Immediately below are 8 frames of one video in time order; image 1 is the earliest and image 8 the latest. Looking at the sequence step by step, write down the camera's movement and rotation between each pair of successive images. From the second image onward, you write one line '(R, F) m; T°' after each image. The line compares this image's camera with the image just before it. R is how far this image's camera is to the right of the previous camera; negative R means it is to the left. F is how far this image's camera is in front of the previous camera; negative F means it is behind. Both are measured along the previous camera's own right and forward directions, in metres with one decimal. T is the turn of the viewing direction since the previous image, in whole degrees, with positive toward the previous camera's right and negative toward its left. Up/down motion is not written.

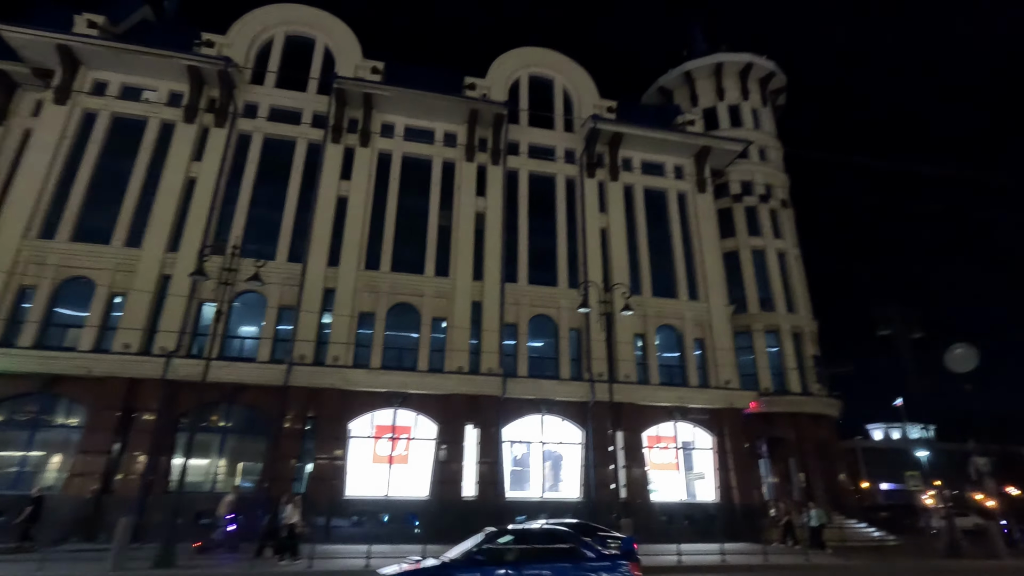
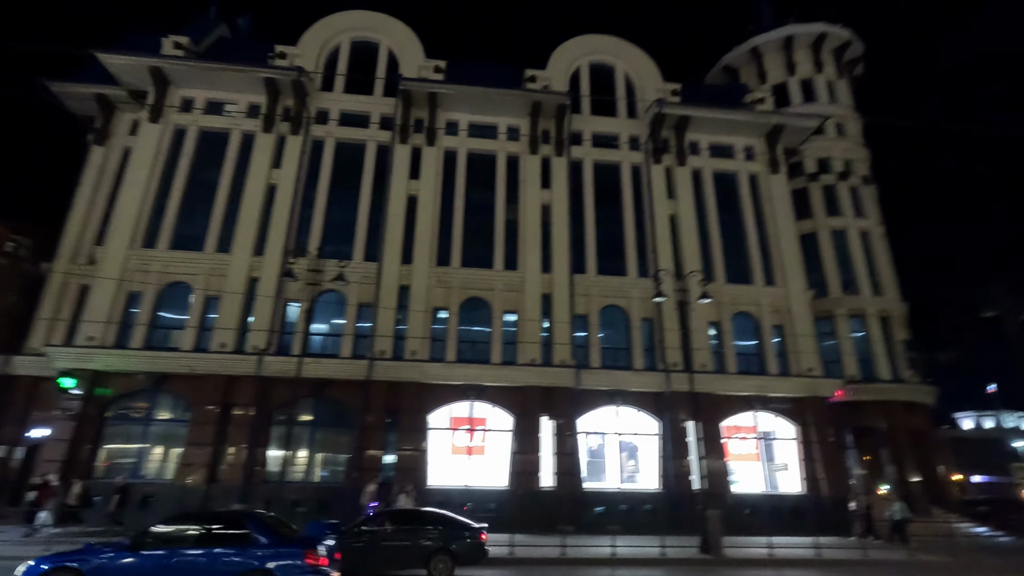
(-0.7, -0.1) m; -6°
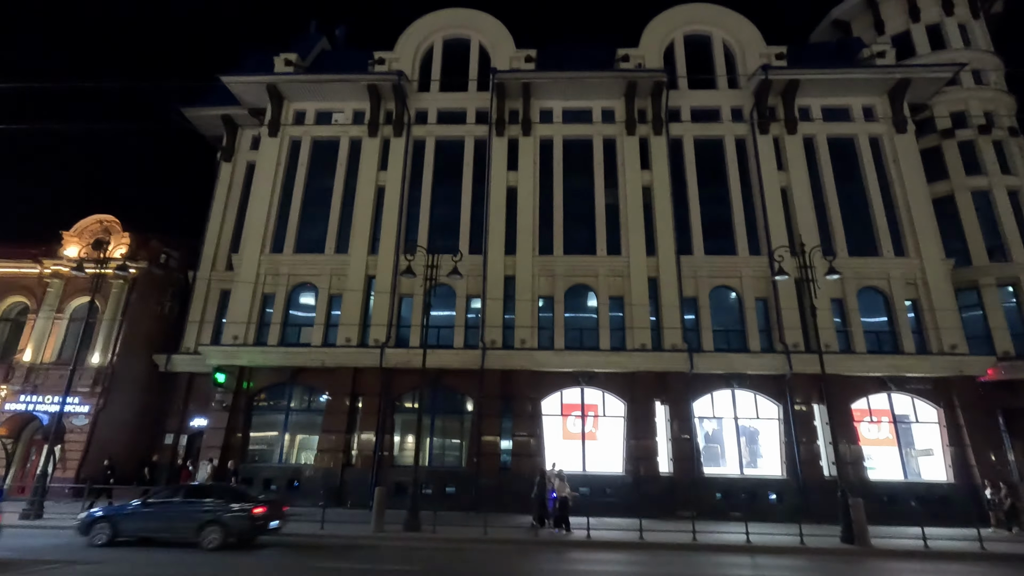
(-1.1, -0.2) m; -9°
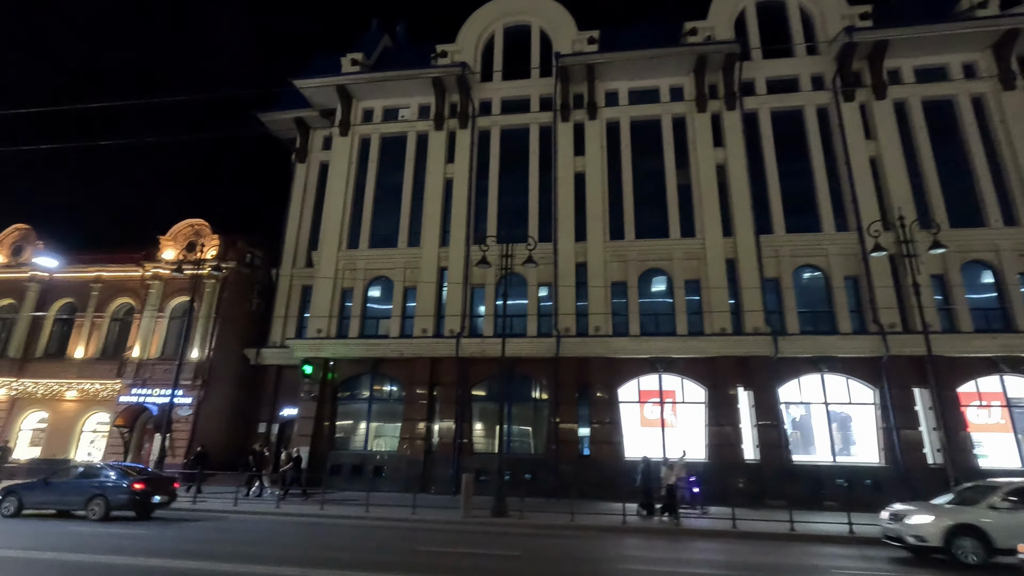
(-0.7, 0.0) m; -6°
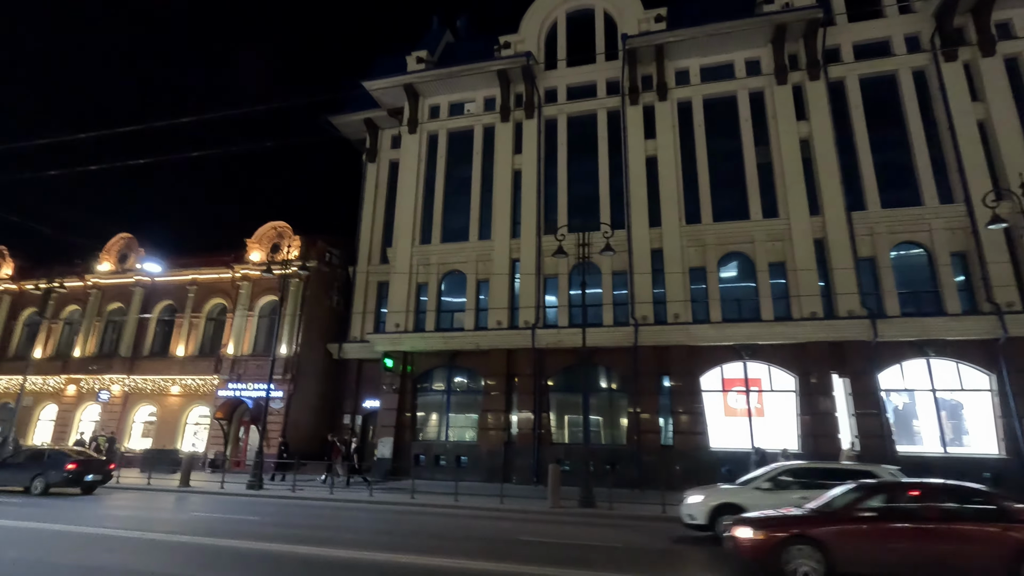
(-0.7, +0.1) m; -6°
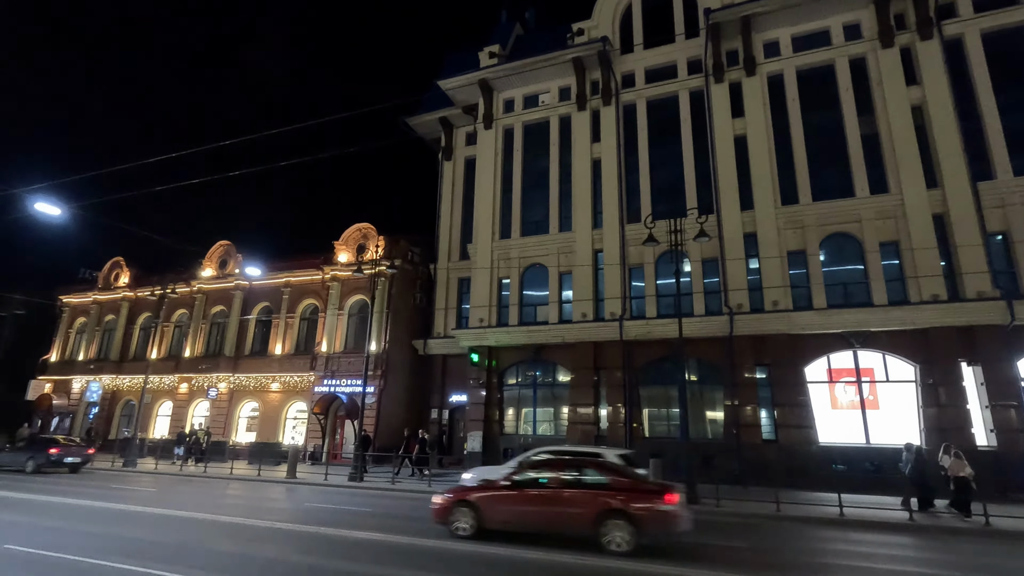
(-0.9, +0.2) m; -7°
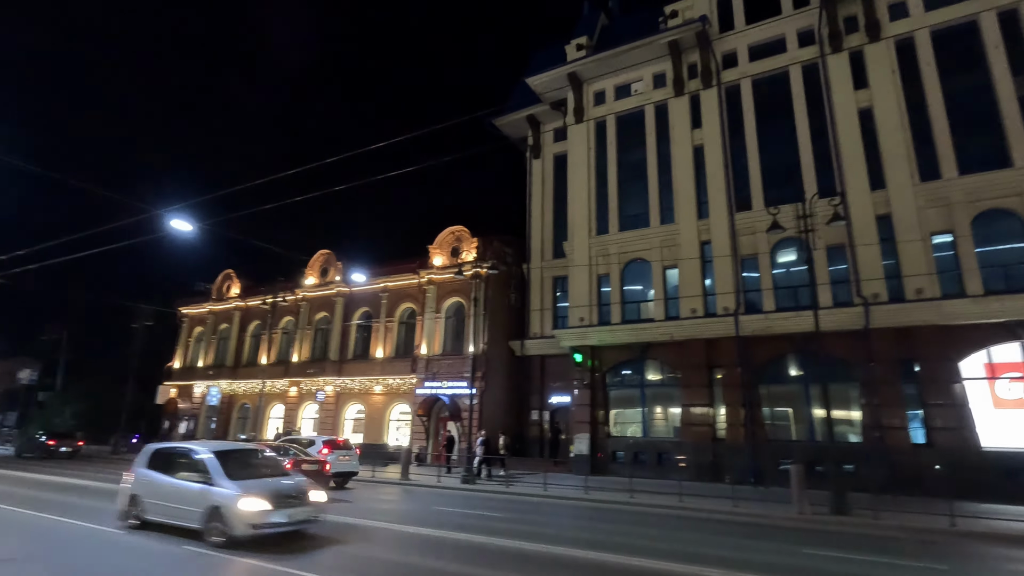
(-1.4, +0.5) m; -7°
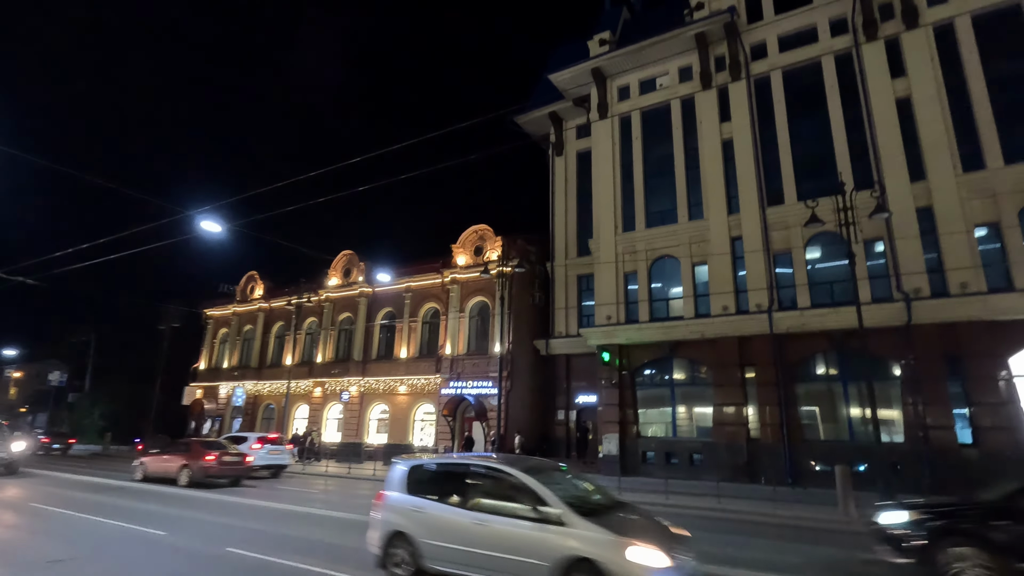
(-0.5, +0.2) m; -2°
